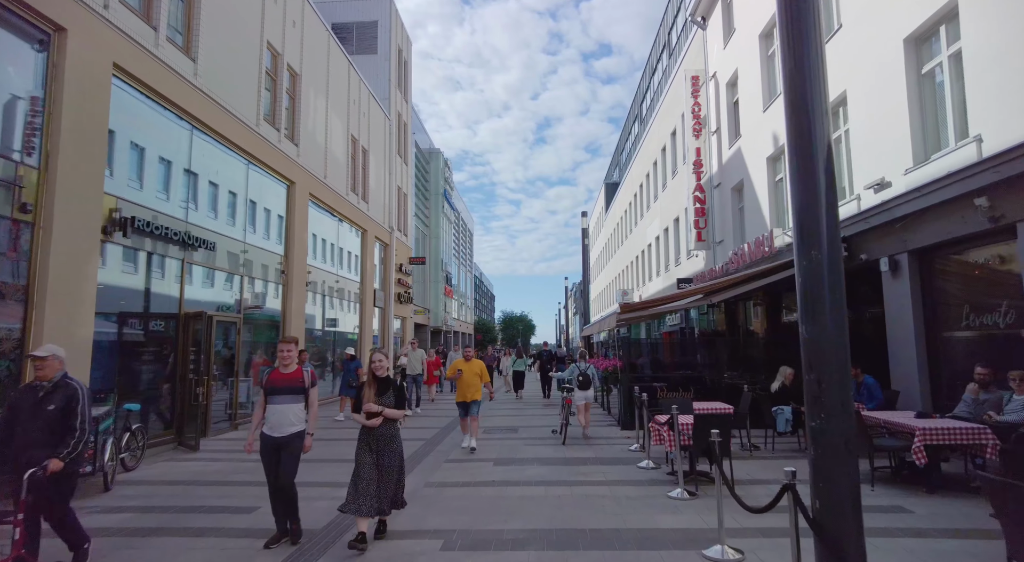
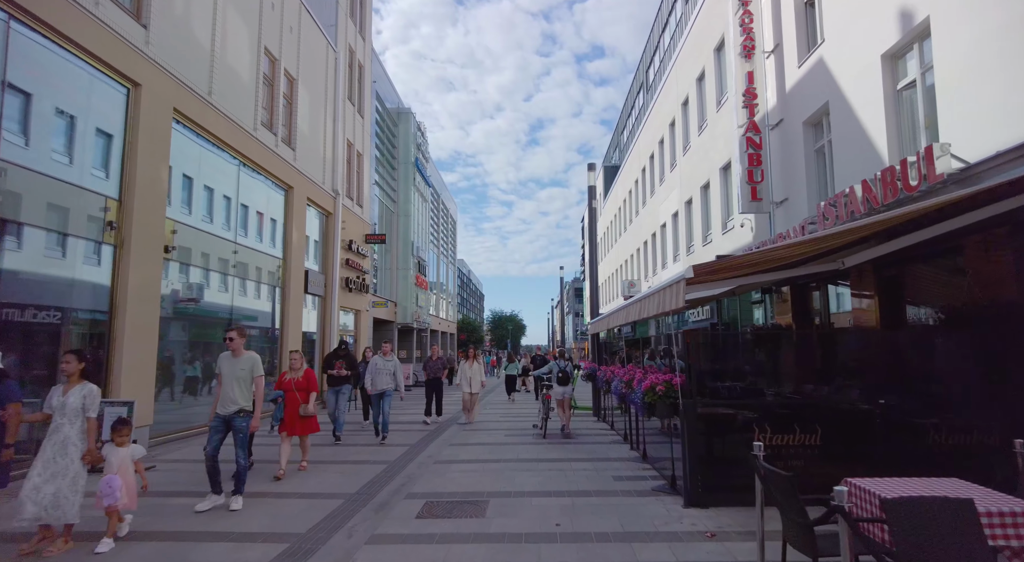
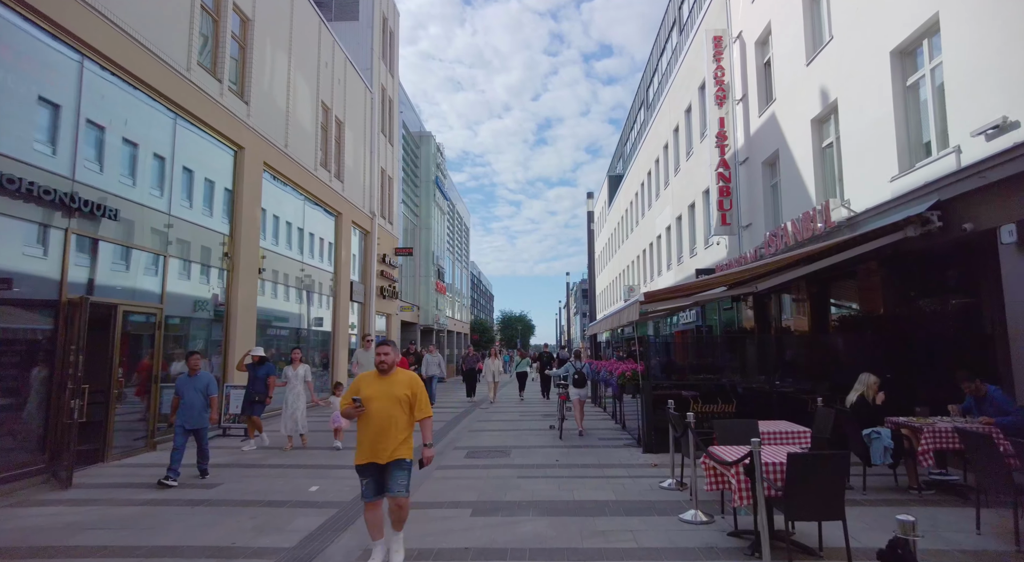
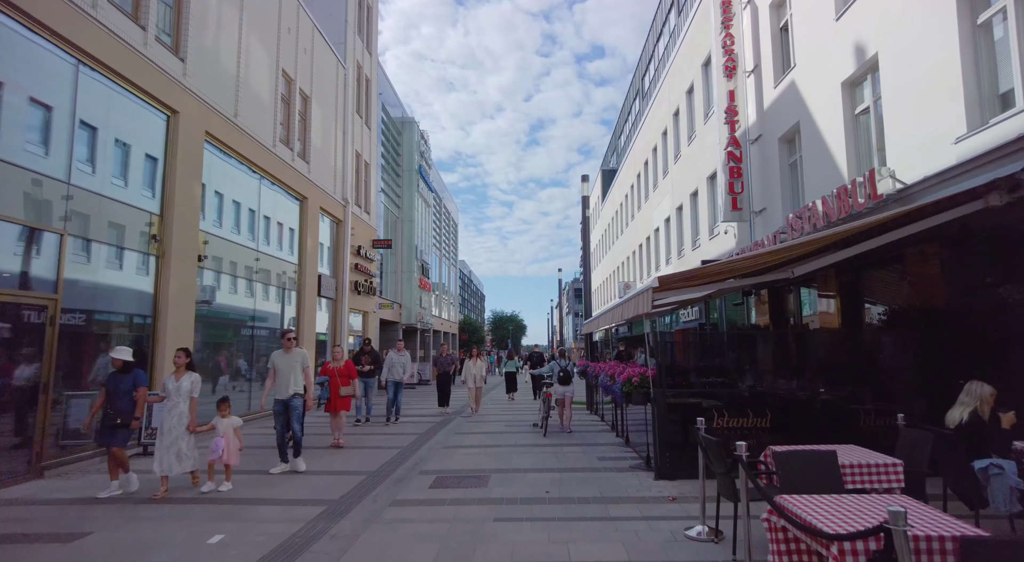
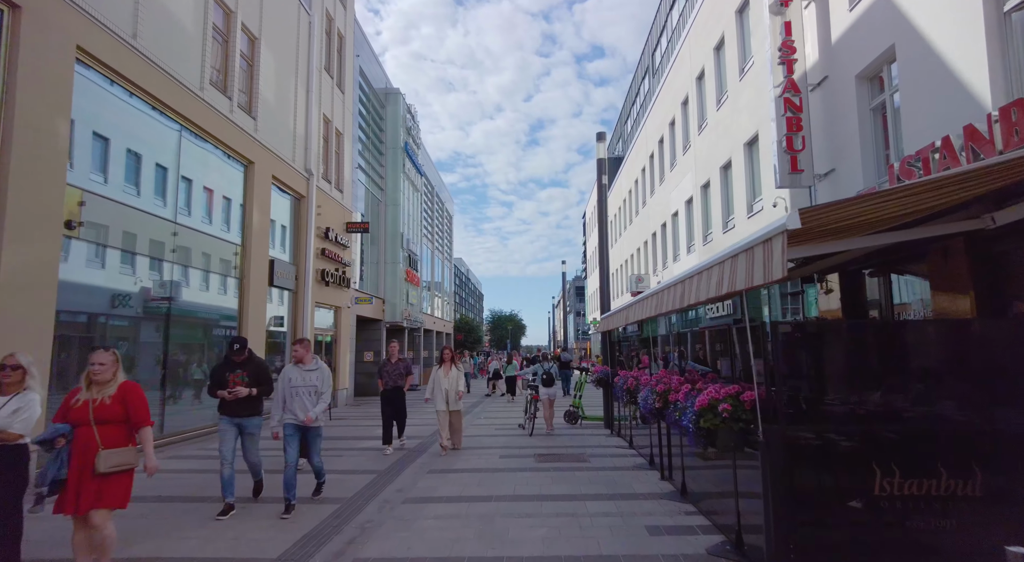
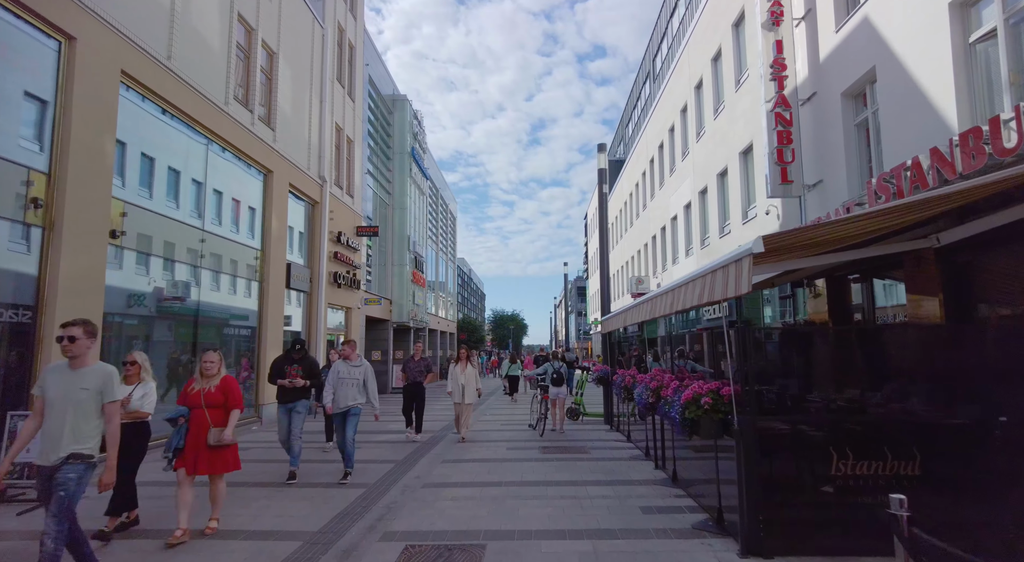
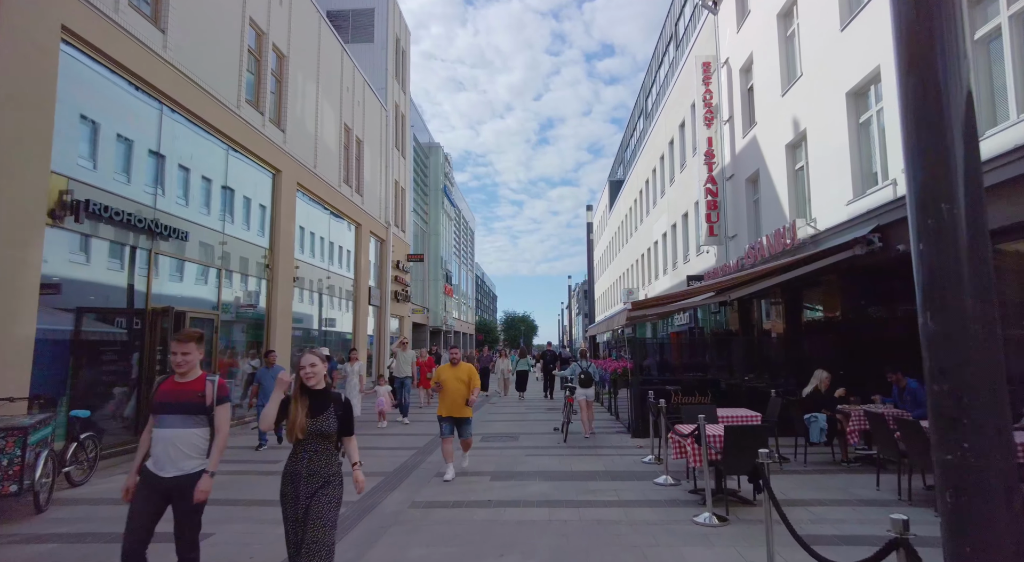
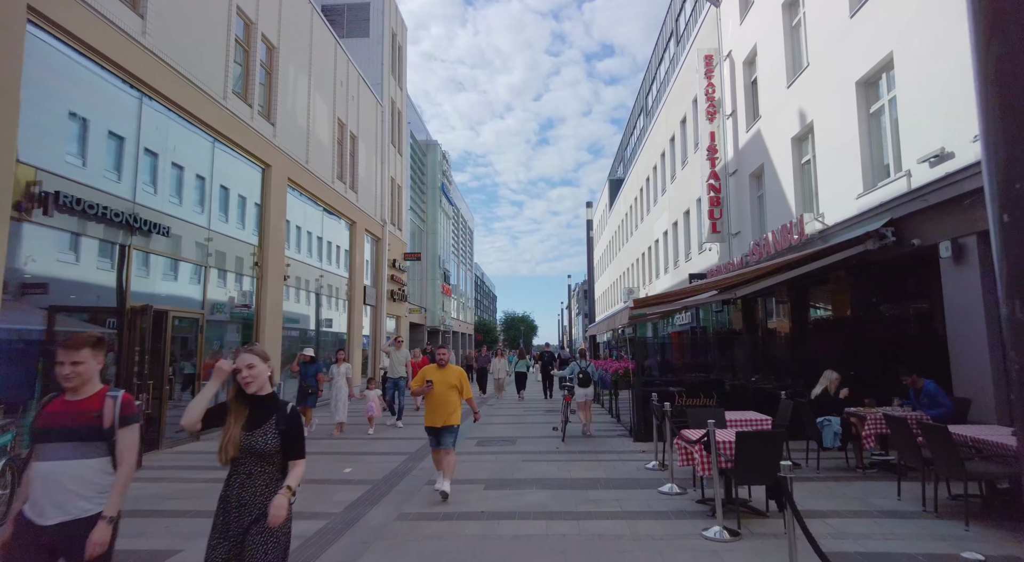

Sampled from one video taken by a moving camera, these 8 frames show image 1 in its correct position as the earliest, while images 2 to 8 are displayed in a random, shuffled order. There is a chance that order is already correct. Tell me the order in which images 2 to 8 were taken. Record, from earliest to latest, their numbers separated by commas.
7, 8, 3, 4, 2, 6, 5
